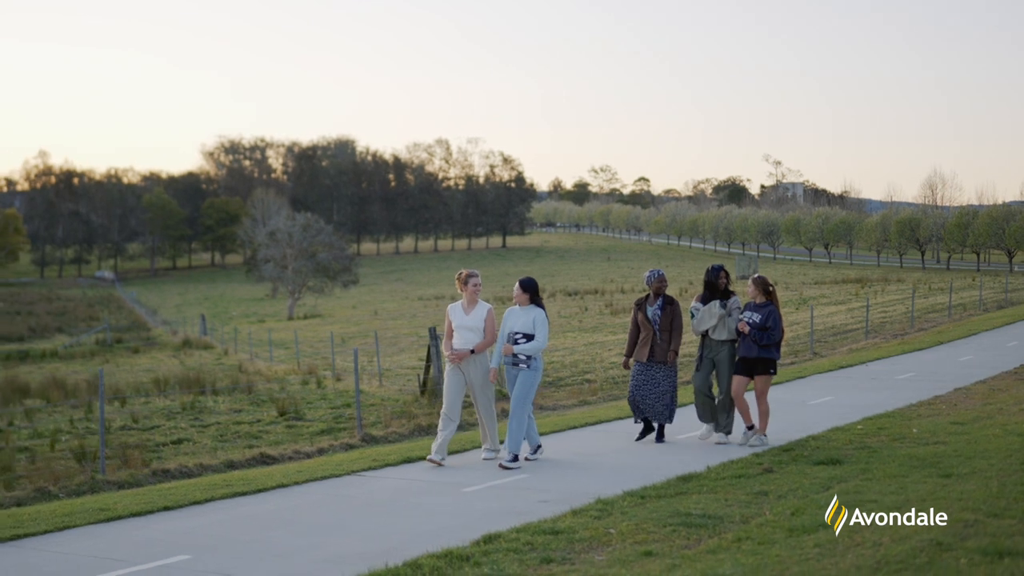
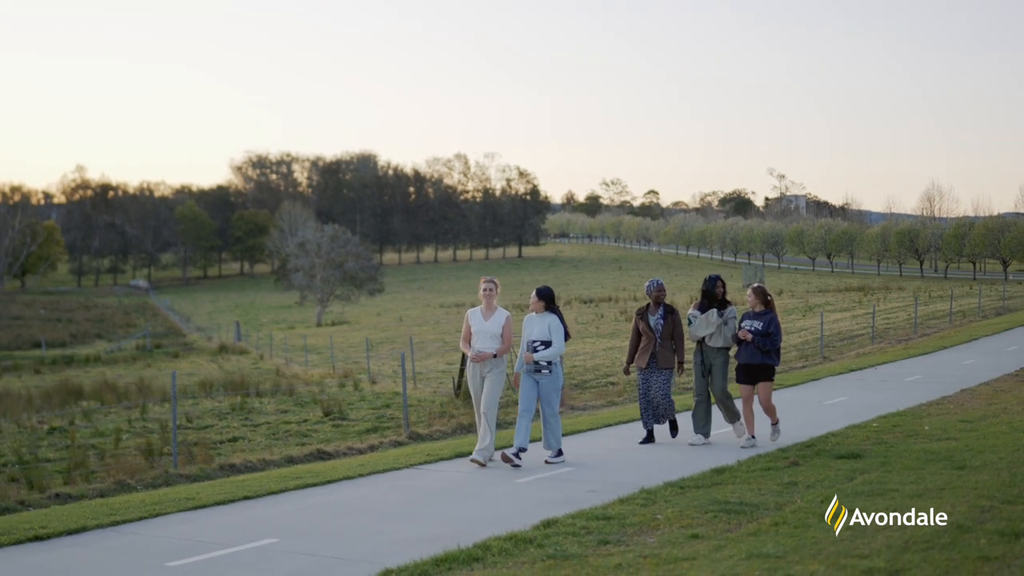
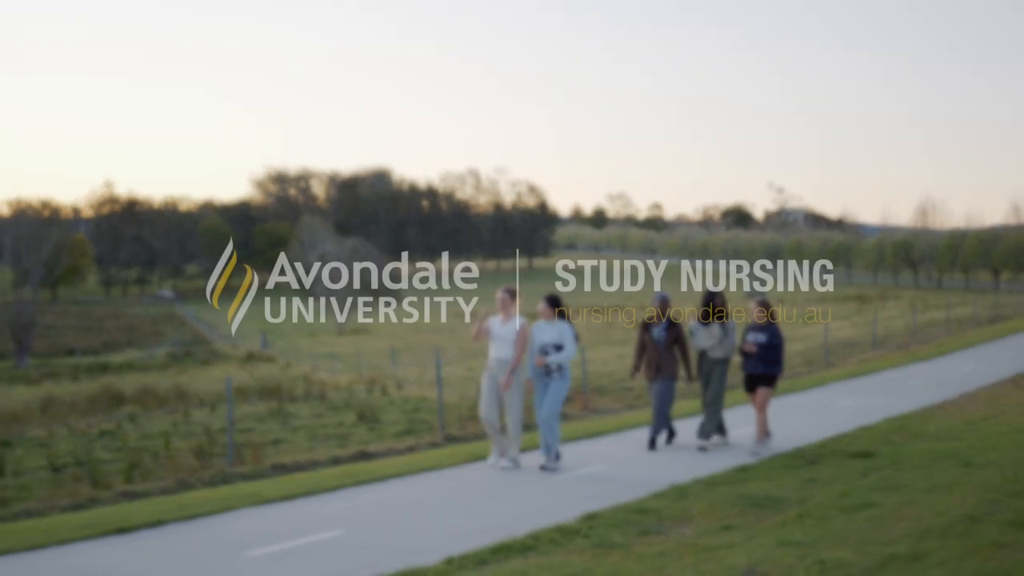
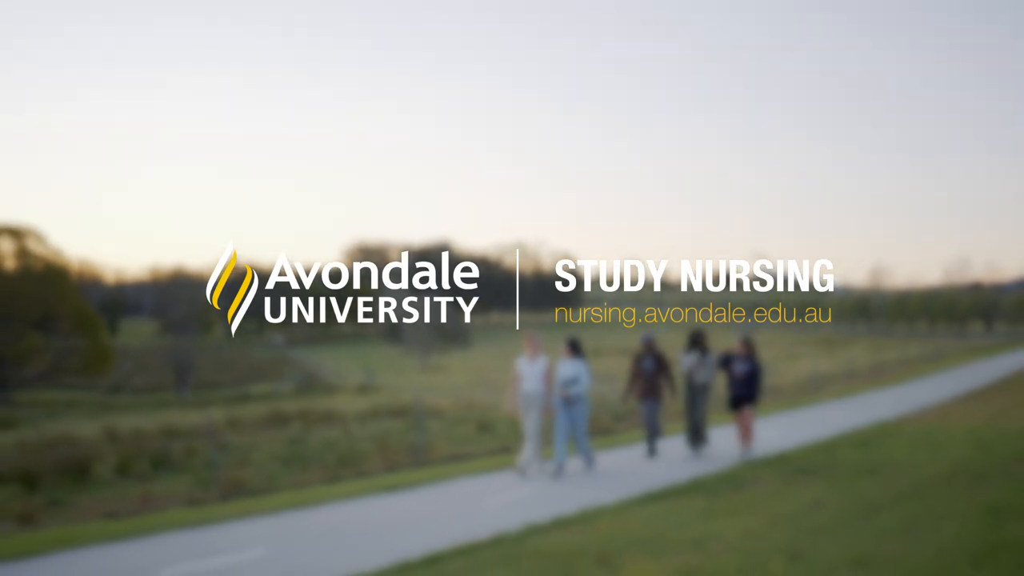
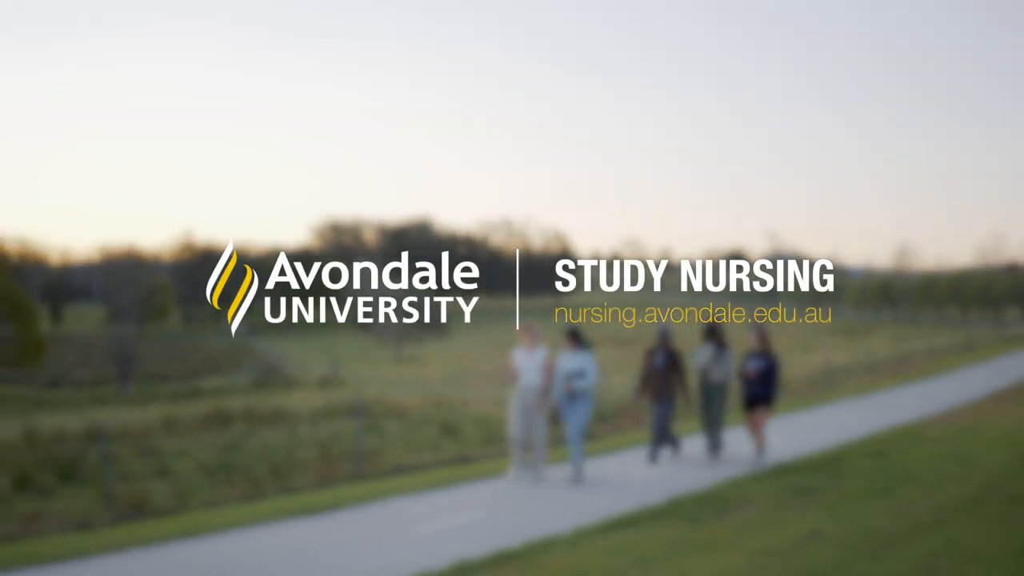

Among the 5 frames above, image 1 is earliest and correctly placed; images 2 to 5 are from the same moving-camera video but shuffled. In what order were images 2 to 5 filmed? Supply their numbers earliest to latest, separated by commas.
2, 3, 5, 4
